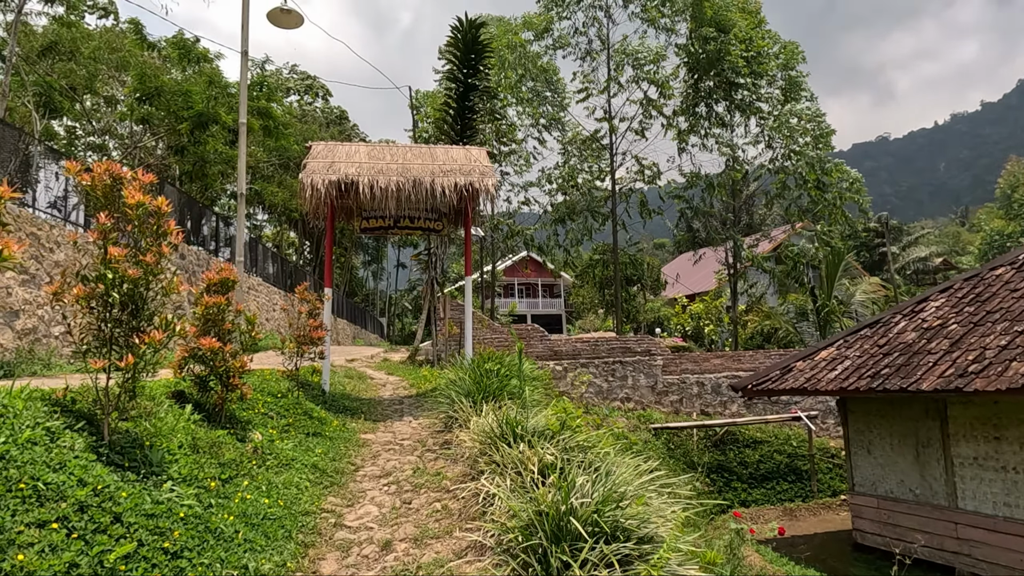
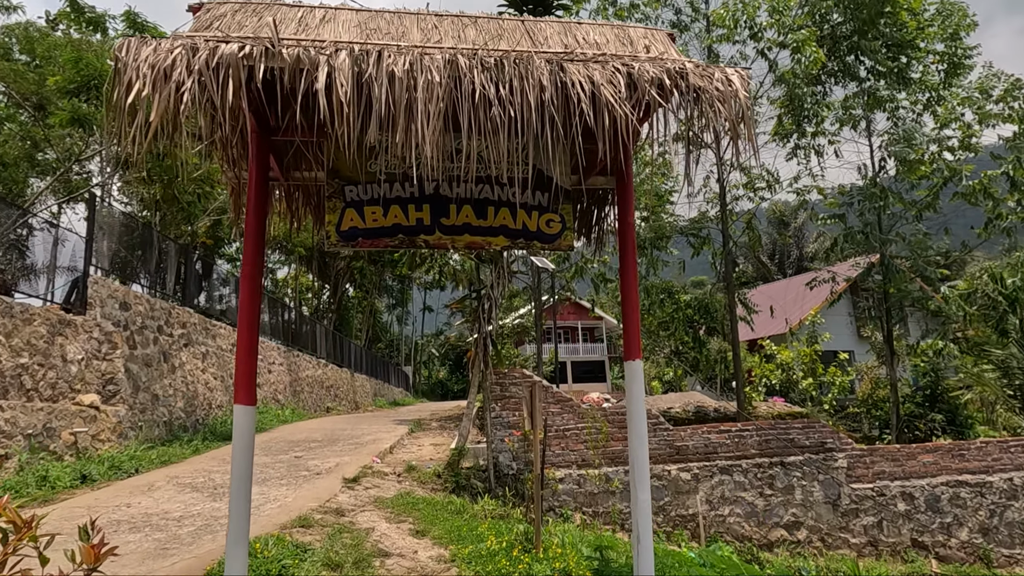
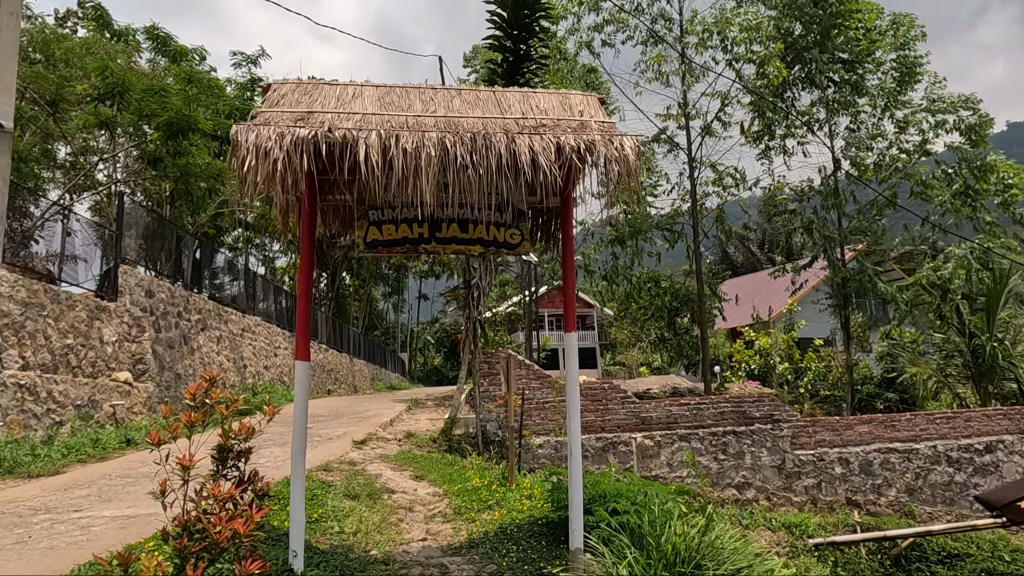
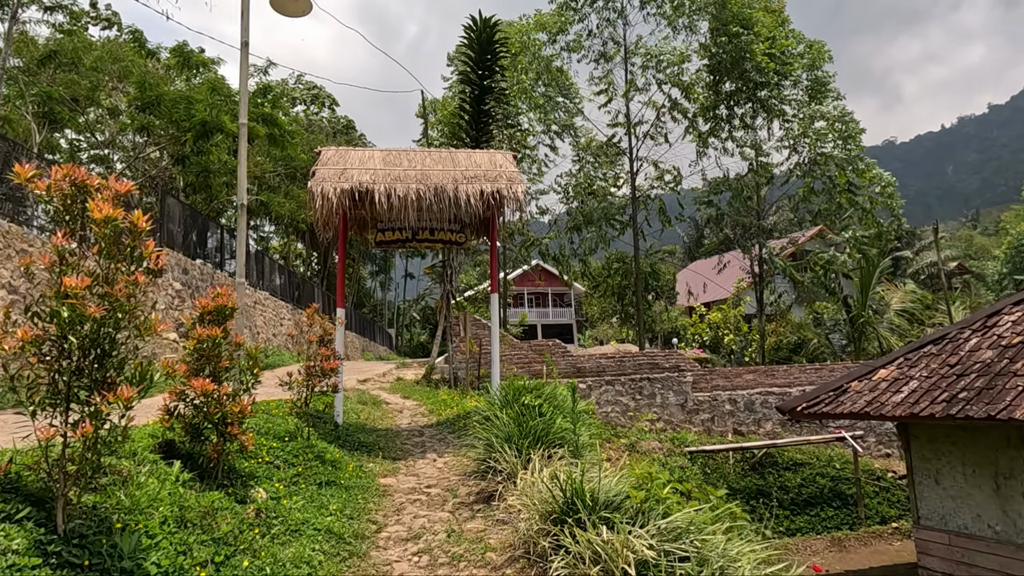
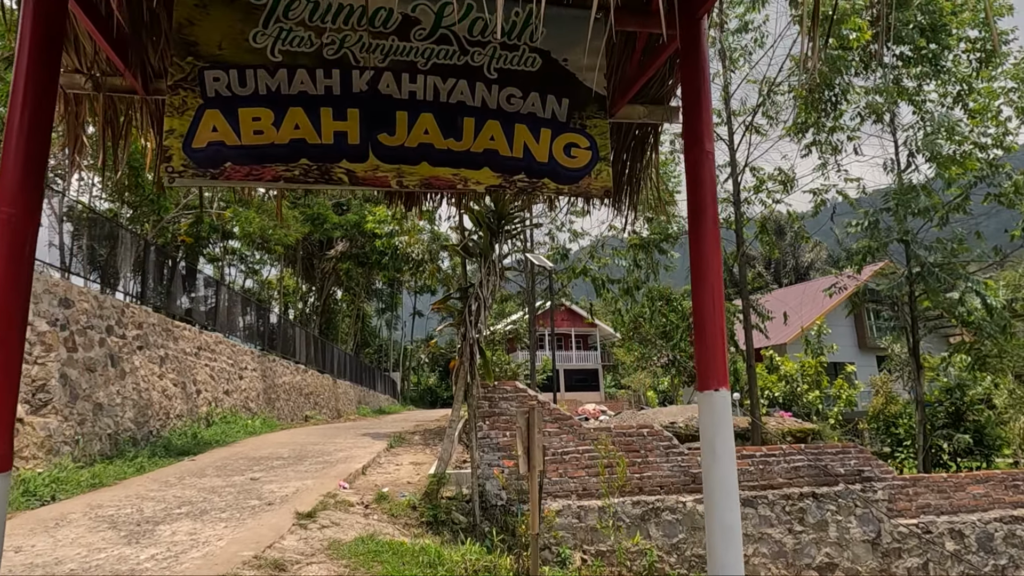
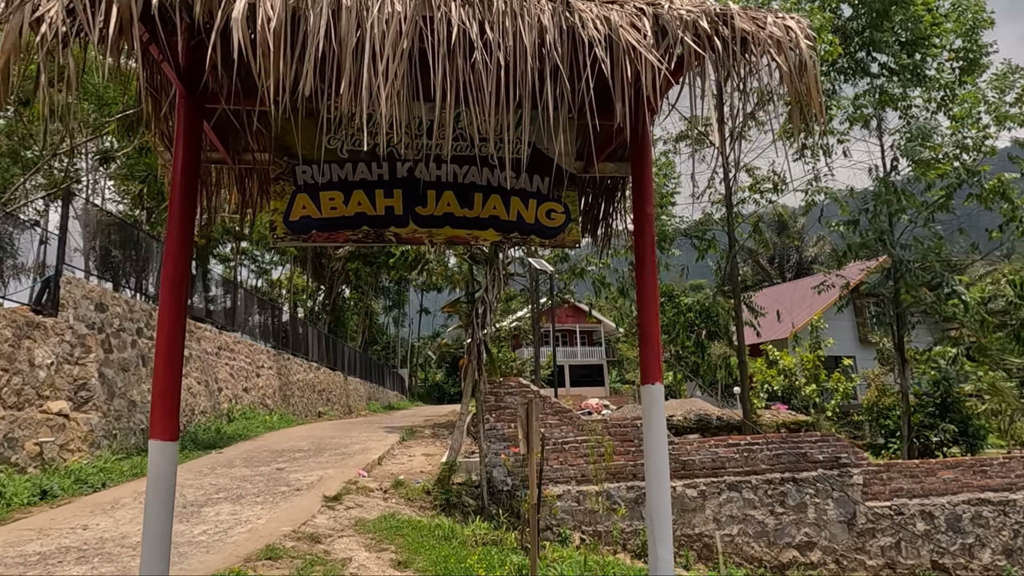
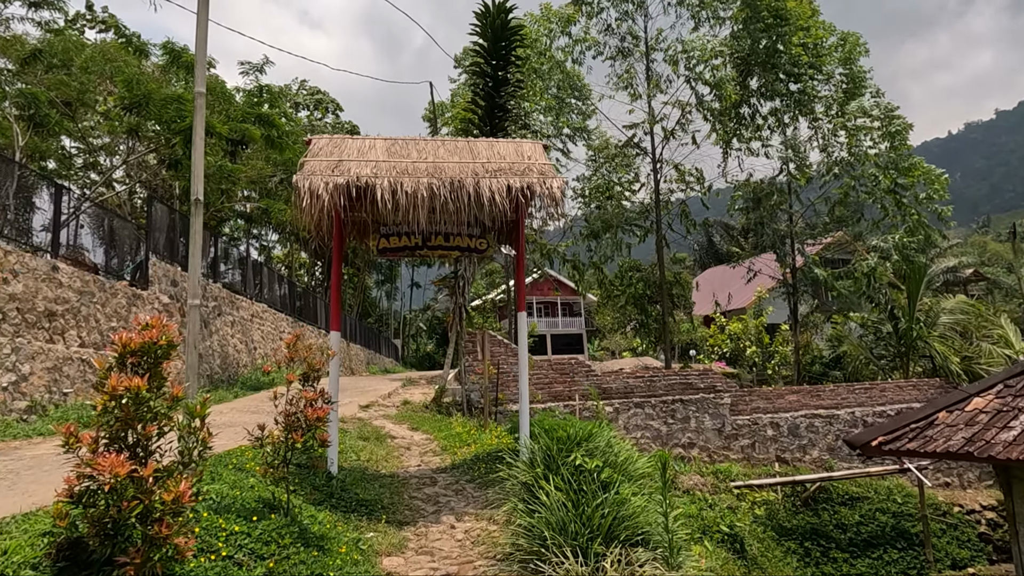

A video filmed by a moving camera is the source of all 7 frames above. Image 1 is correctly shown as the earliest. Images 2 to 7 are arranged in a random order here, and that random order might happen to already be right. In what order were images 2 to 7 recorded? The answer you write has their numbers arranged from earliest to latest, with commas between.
4, 7, 3, 2, 6, 5
